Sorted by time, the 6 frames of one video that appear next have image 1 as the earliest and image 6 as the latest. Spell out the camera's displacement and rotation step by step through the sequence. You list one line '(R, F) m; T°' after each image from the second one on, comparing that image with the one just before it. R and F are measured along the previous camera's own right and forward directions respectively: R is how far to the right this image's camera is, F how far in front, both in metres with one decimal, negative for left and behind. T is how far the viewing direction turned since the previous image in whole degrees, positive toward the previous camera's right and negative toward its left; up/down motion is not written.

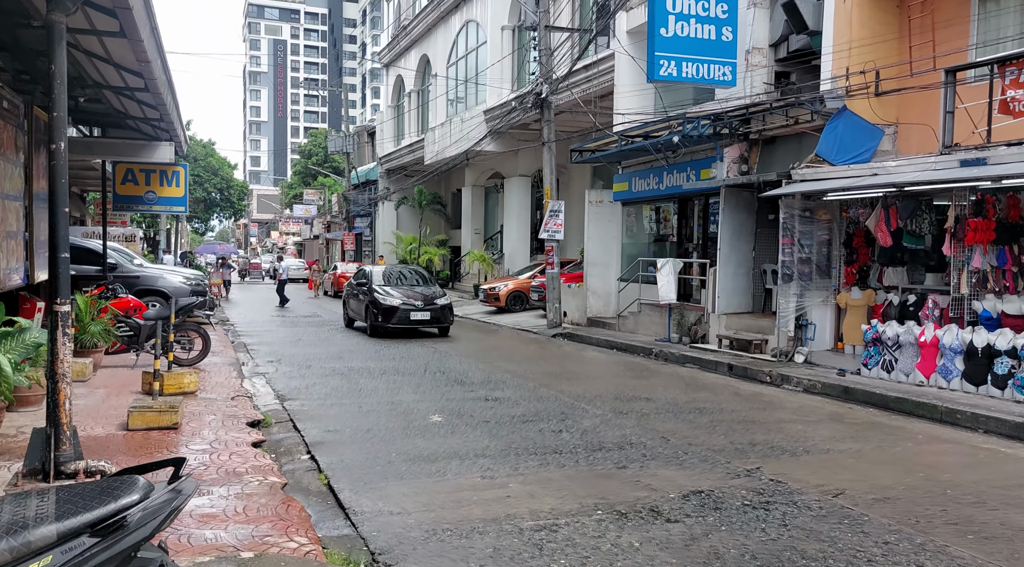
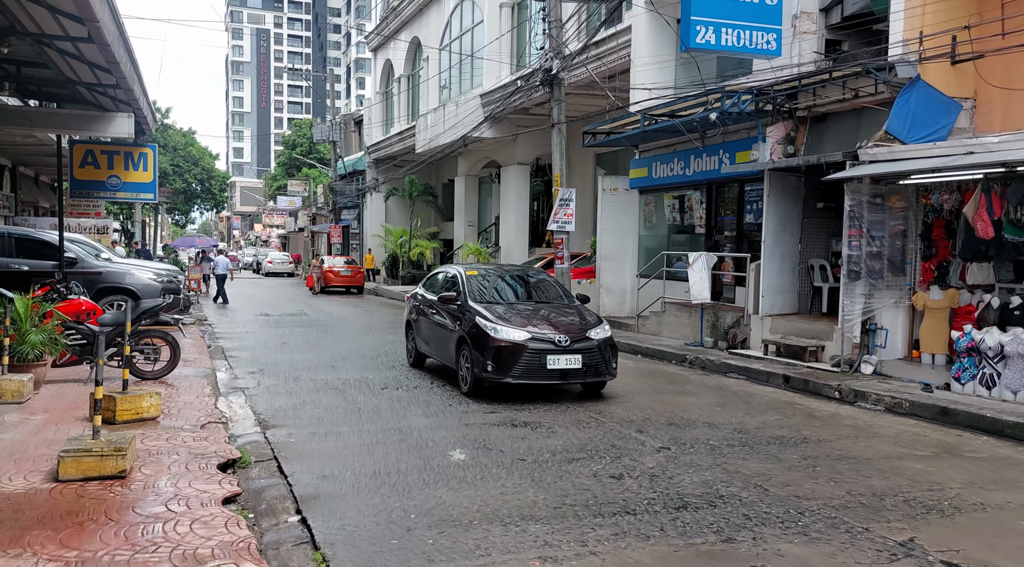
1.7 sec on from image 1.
(-0.5, +1.8) m; +1°
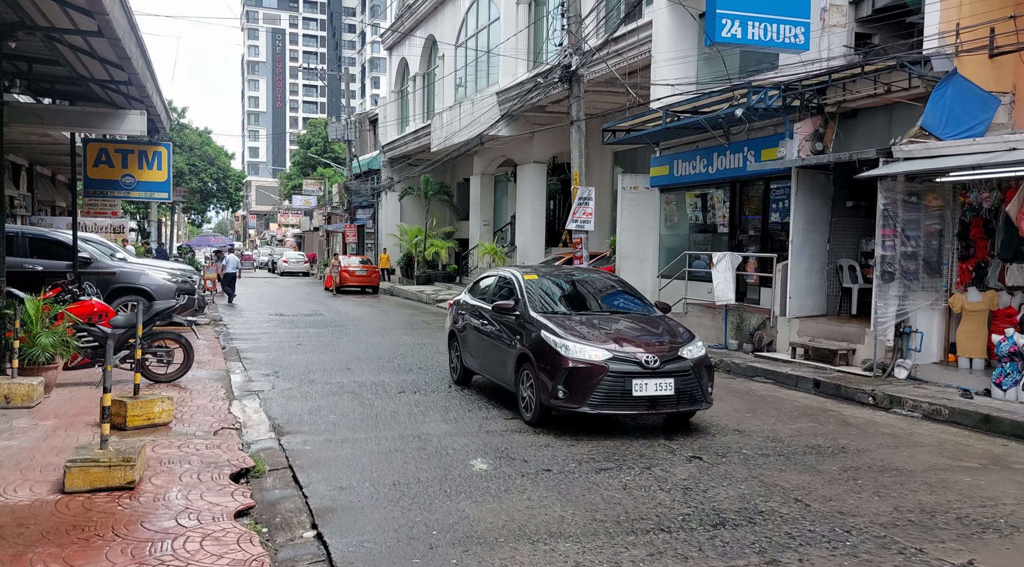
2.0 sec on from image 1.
(-0.1, +0.3) m; -1°
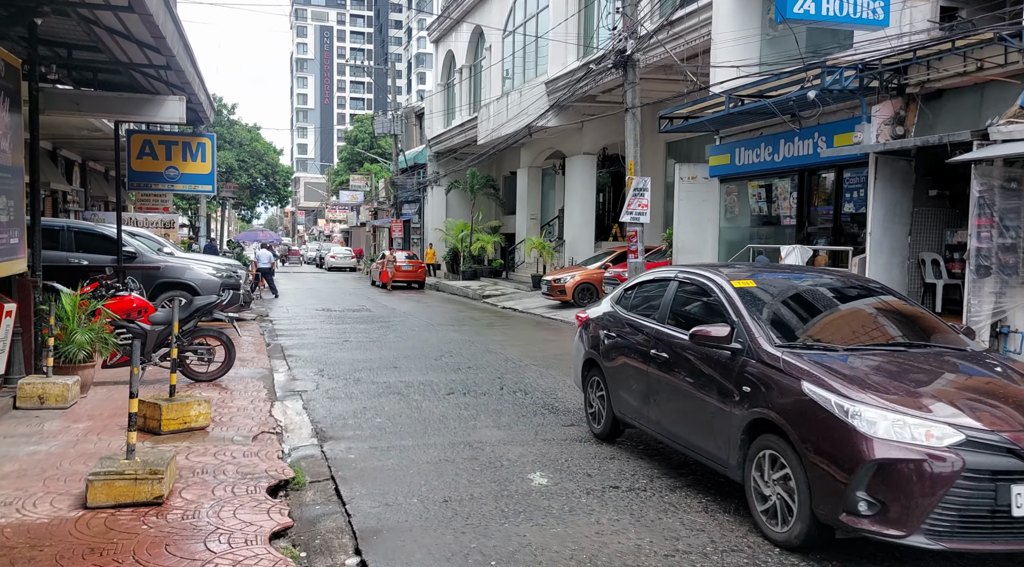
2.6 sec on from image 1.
(-0.1, +0.6) m; -3°
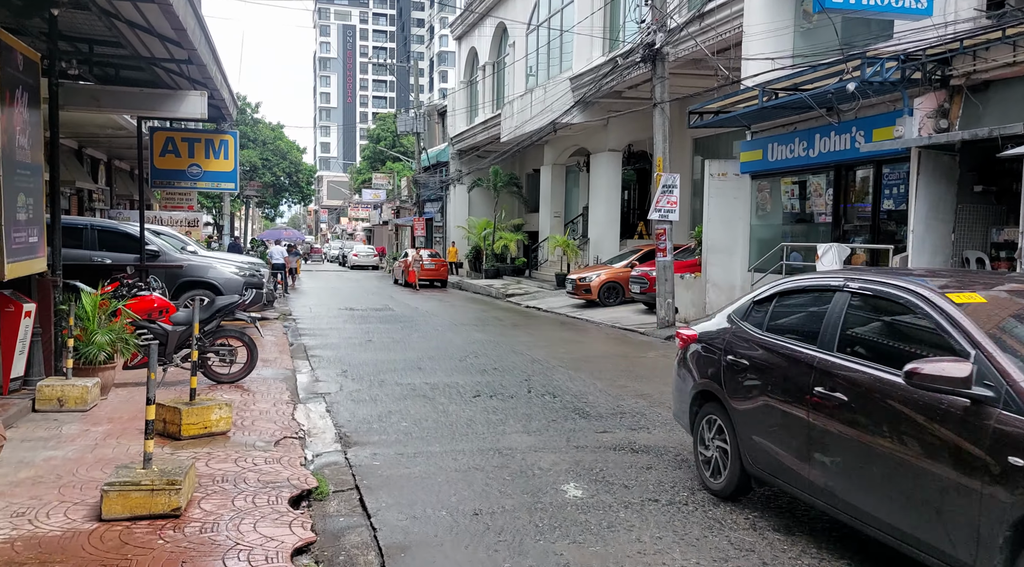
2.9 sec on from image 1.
(-0.1, +0.3) m; -1°
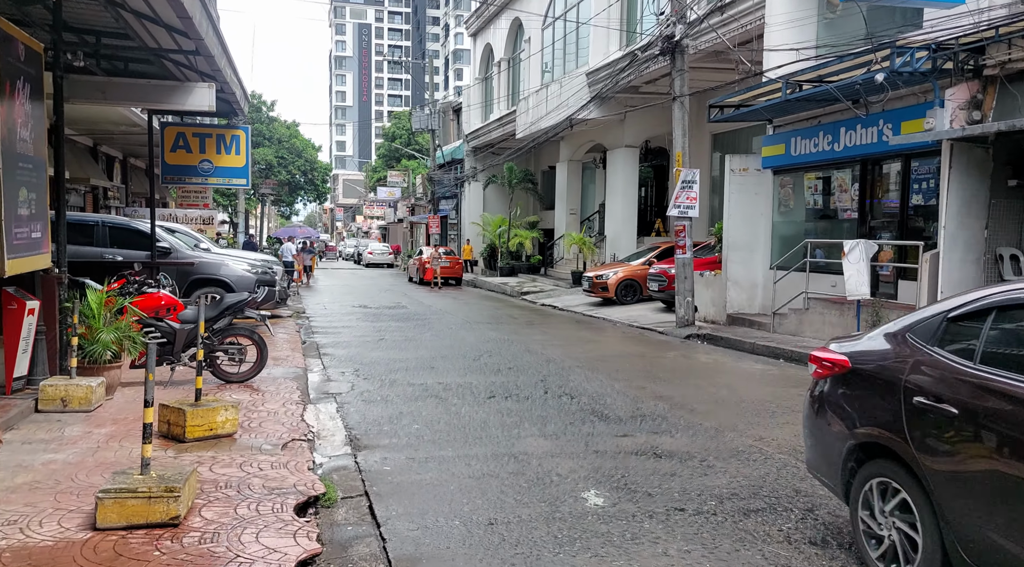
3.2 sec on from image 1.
(0.0, +0.3) m; -1°
